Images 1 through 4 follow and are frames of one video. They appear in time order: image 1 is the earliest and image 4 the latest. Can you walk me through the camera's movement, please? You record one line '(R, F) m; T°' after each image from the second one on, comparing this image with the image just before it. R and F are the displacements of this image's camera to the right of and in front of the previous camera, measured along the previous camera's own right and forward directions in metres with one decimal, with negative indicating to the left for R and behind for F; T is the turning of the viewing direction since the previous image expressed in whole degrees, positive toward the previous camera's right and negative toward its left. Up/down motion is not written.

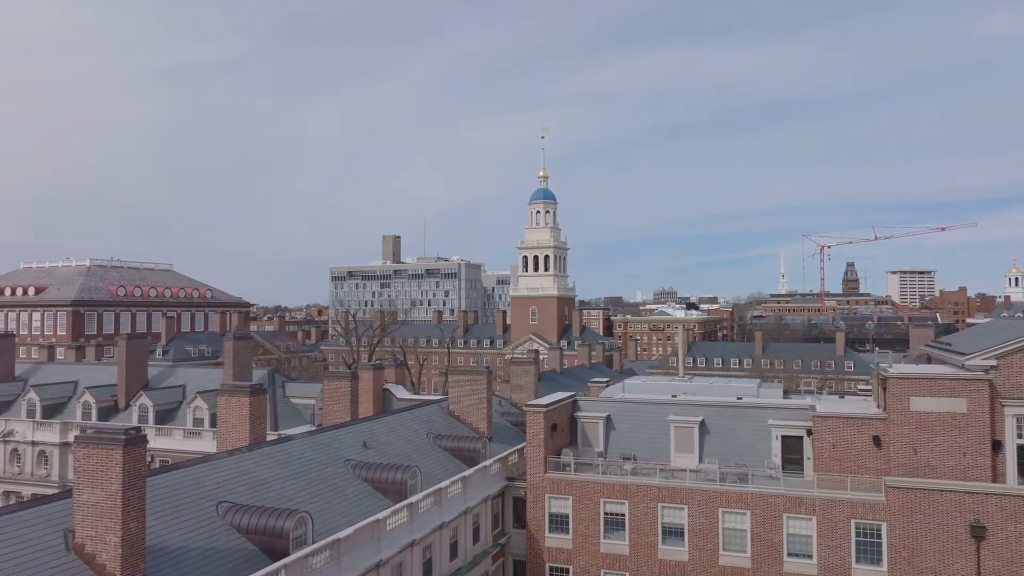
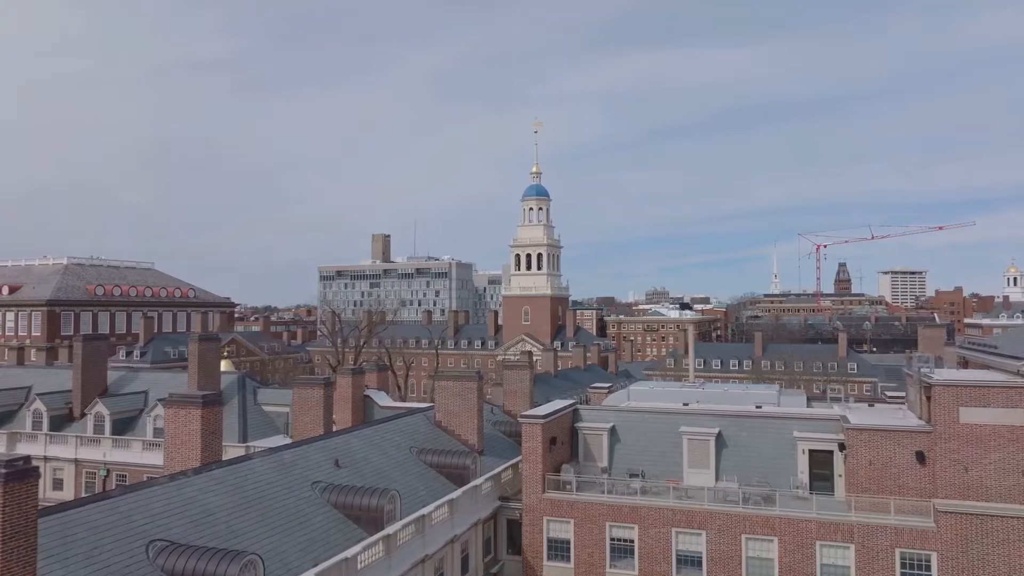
(-0.1, +2.3) m; +1°
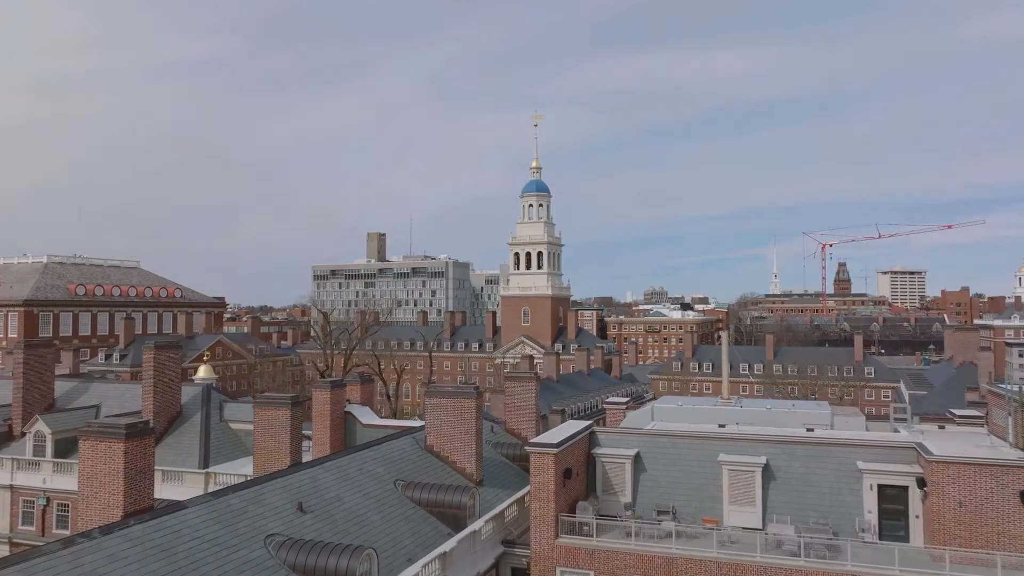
(-0.2, +3.2) m; 0°
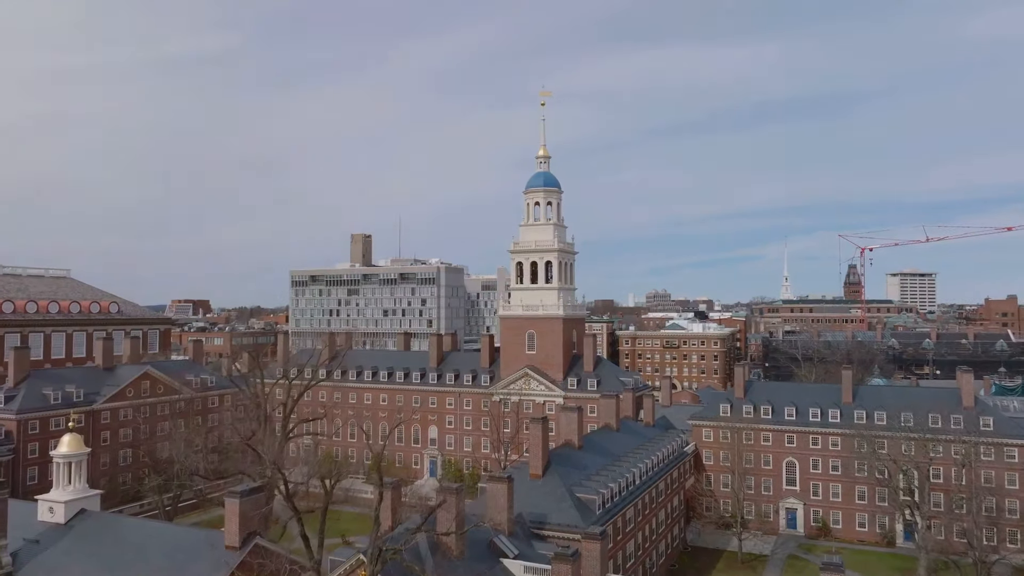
(-0.4, +14.4) m; 0°
